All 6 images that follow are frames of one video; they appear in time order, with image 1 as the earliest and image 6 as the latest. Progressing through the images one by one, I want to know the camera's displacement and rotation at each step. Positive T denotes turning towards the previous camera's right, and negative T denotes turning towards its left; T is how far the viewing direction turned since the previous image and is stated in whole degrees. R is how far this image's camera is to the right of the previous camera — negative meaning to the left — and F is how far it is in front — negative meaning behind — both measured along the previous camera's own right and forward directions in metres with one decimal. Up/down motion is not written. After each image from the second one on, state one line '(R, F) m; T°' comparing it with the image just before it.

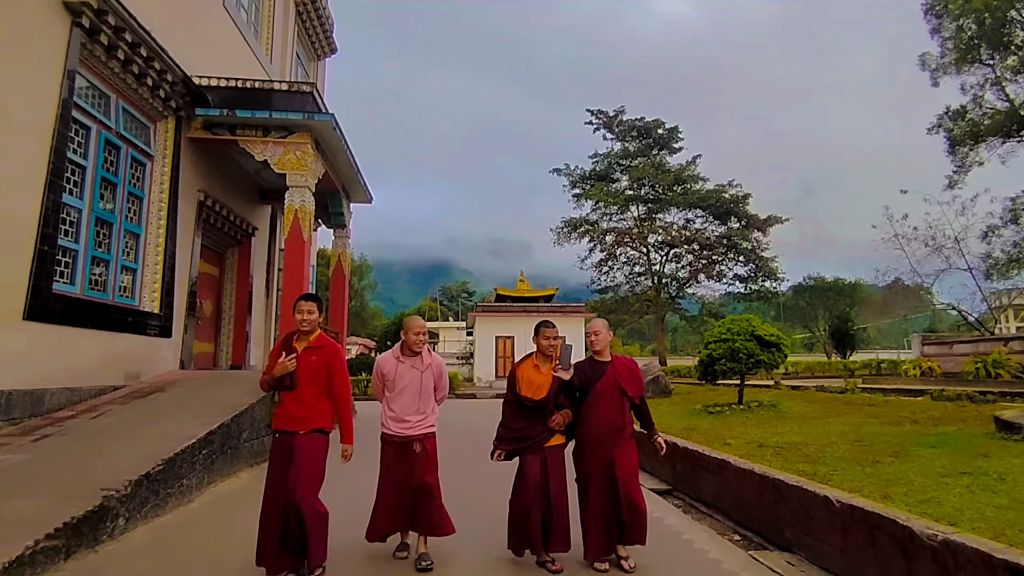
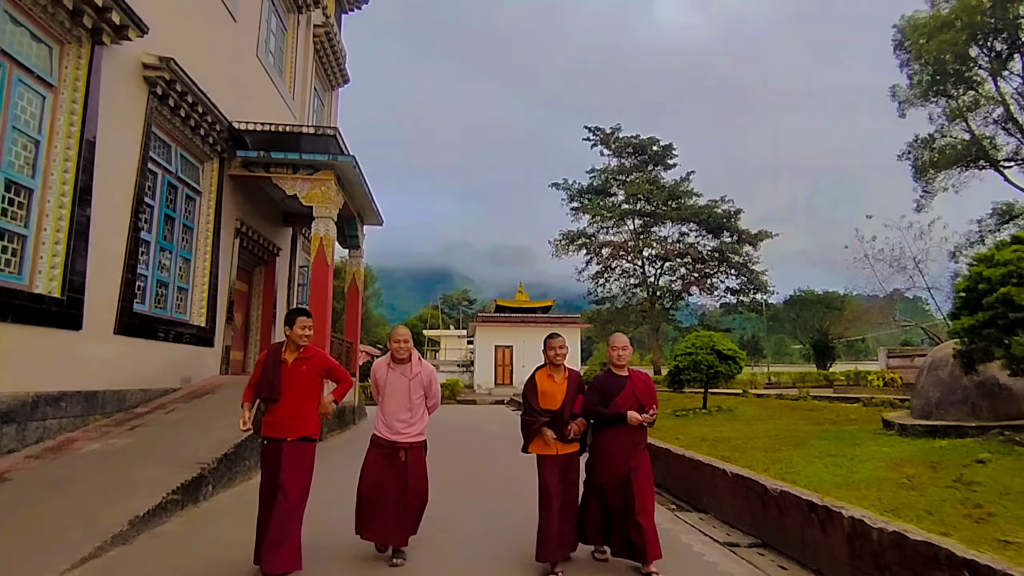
(+0.1, -1.5) m; 0°
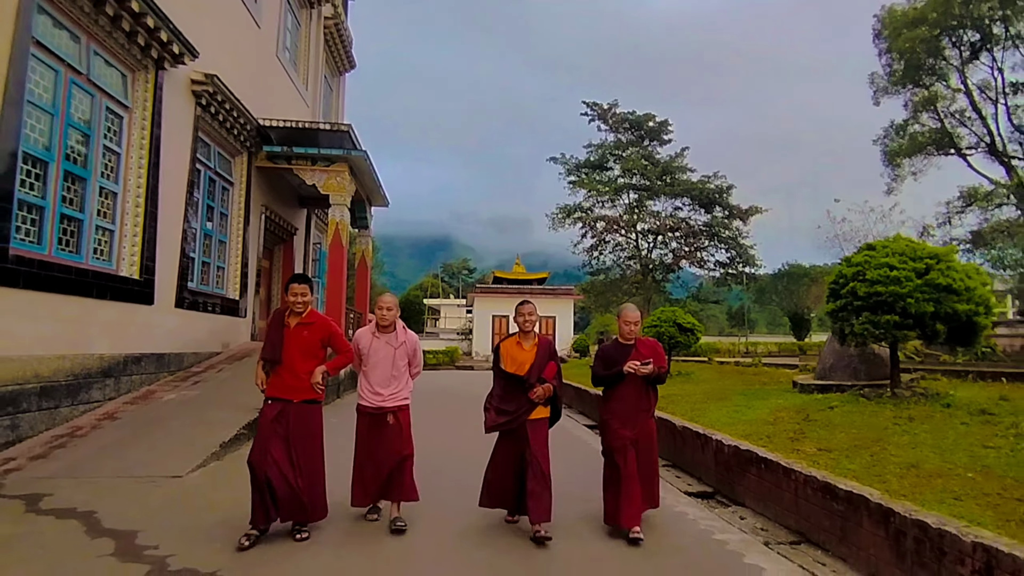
(+0.2, -1.7) m; 0°
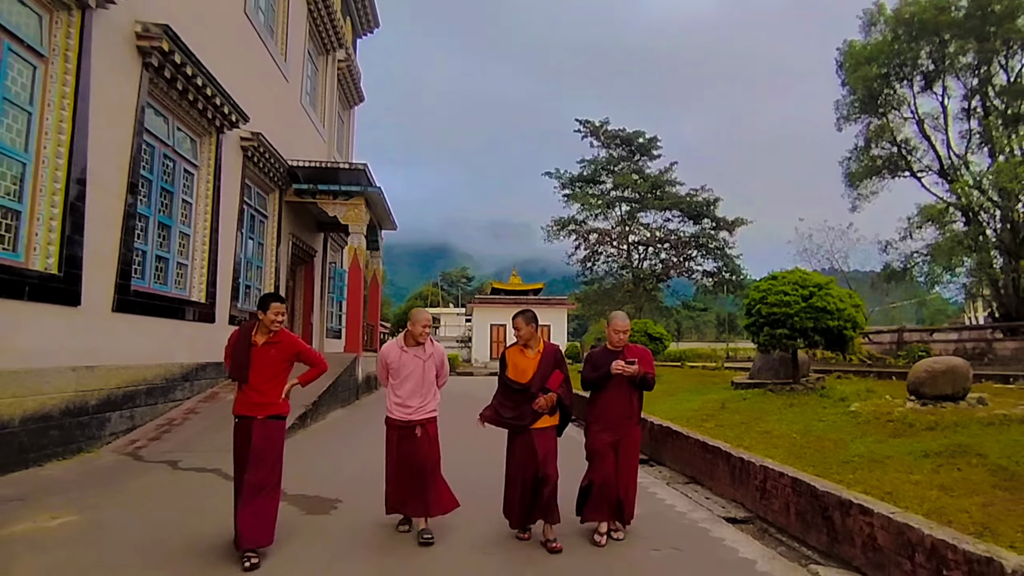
(+0.1, -2.0) m; 0°
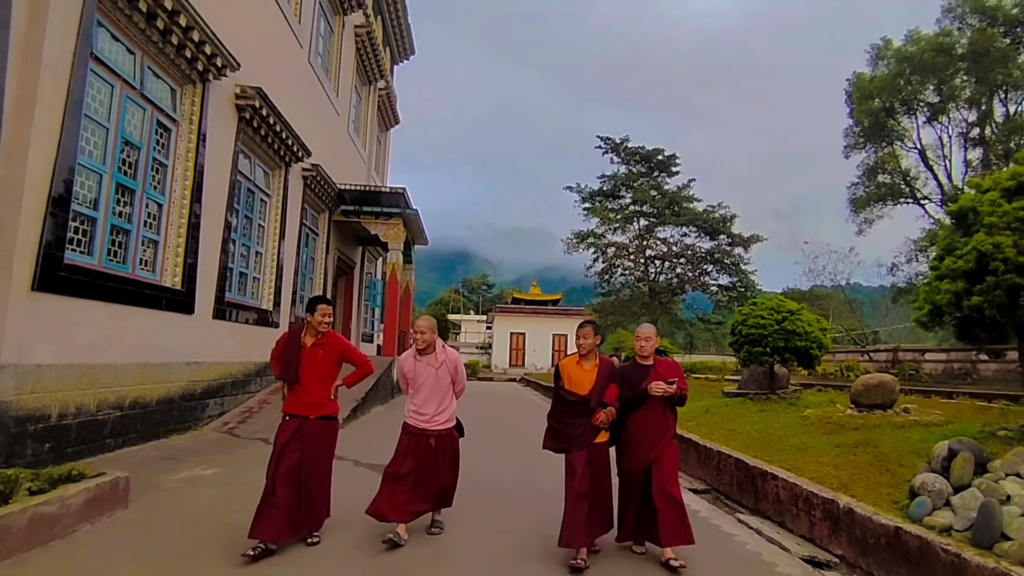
(0.0, -1.7) m; -2°
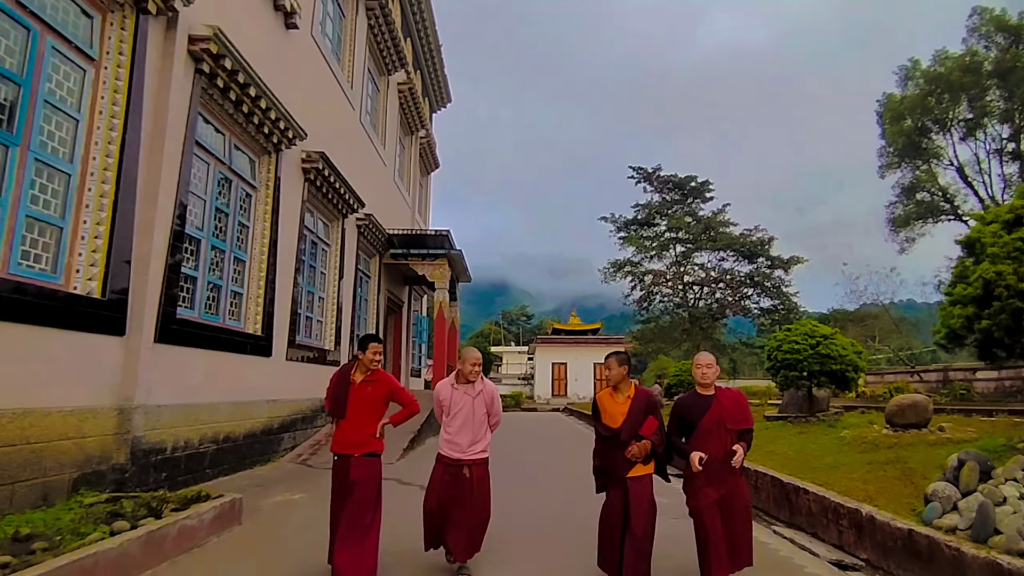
(-0.1, -0.8) m; -4°
